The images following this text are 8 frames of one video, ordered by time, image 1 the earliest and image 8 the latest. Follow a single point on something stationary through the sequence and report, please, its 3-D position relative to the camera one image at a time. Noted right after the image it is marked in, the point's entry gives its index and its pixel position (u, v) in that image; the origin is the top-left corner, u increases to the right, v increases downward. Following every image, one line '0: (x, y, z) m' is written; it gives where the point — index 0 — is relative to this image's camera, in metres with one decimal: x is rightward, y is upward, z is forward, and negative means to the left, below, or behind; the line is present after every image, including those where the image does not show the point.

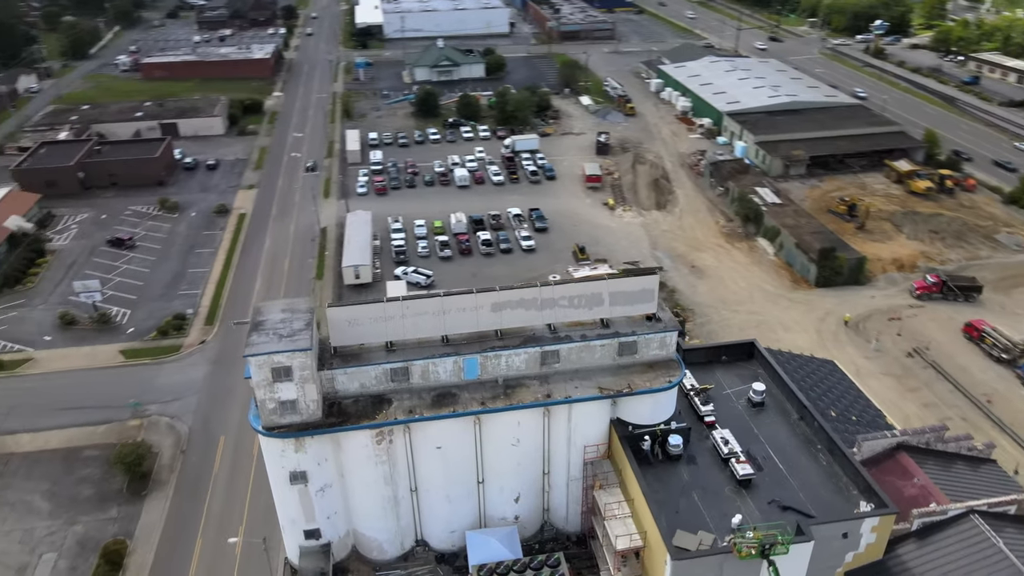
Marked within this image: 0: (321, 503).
0: (-3.8, -4.3, +14.3) m
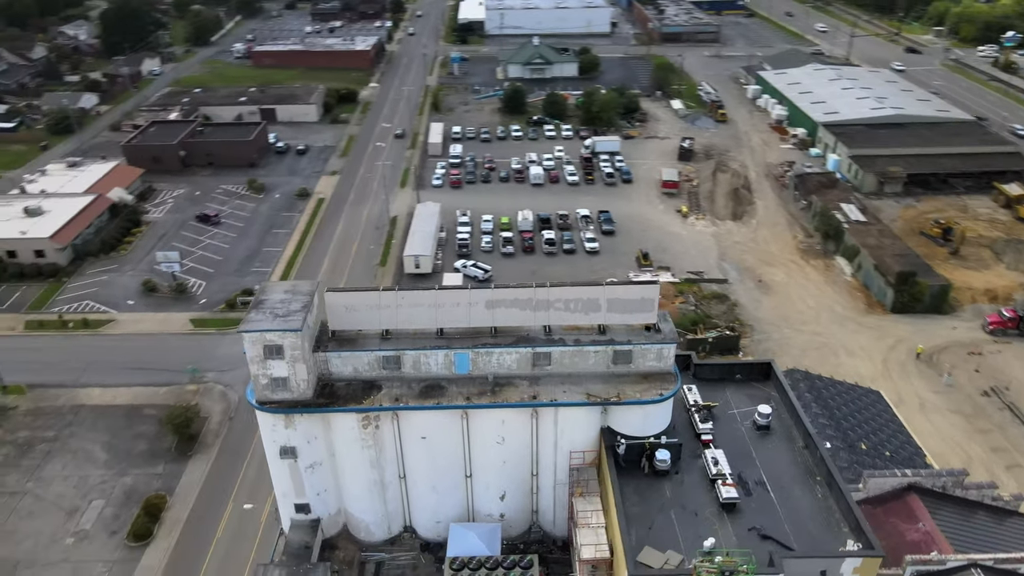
0: (-4.2, -4.0, +14.8) m
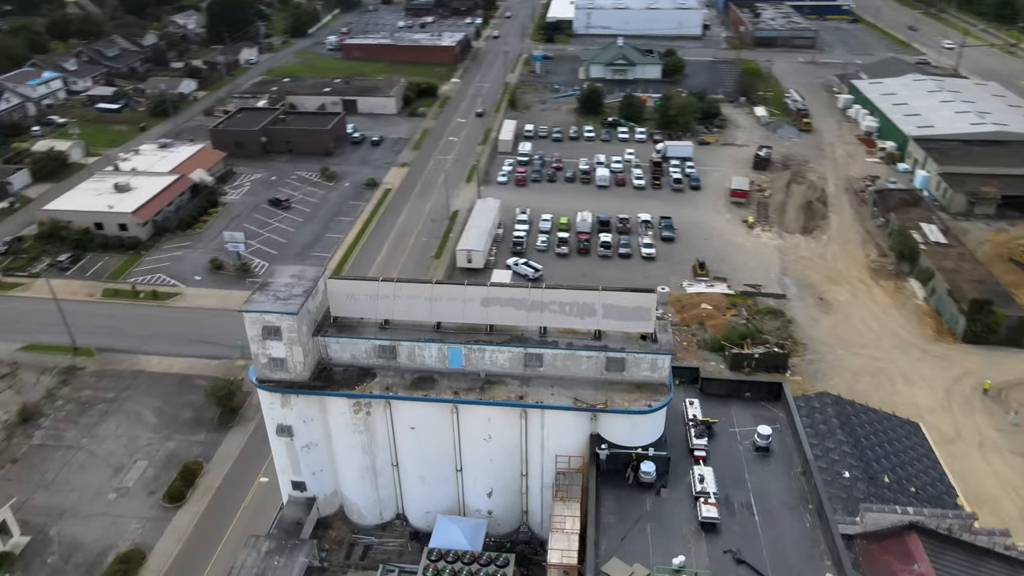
0: (-4.4, -3.7, +15.4) m
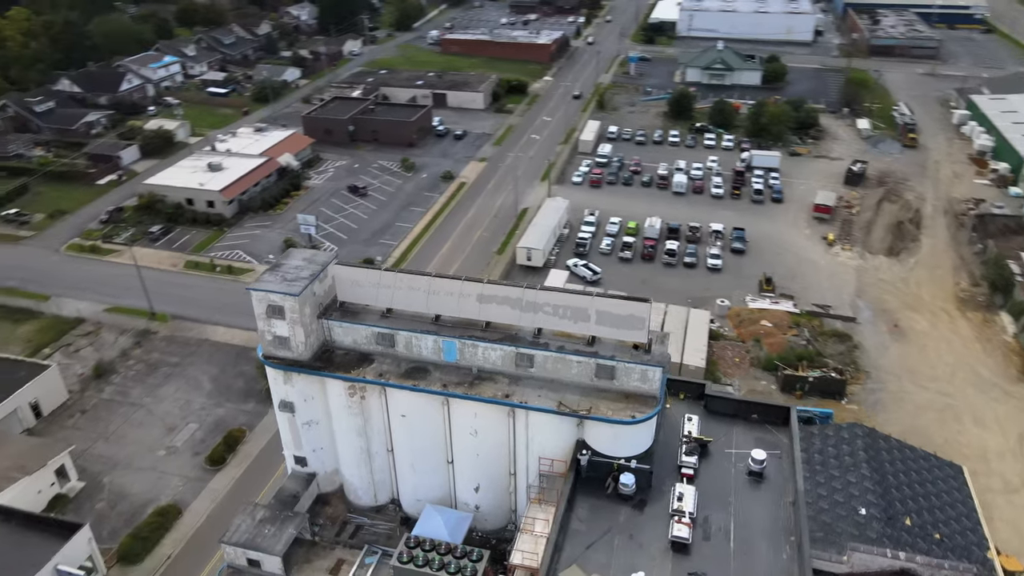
0: (-4.6, -3.3, +16.0) m
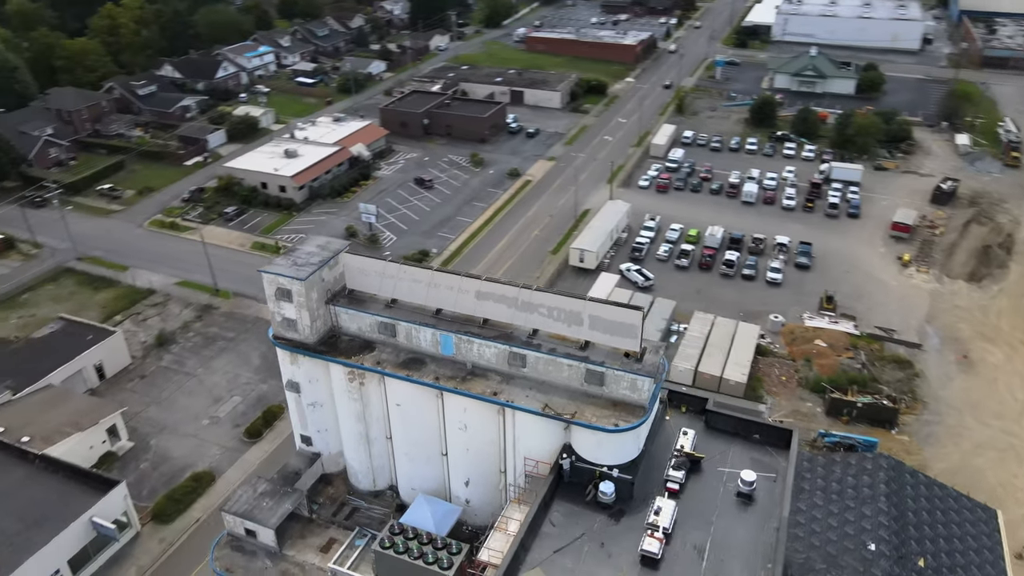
0: (-4.6, -3.0, +16.5) m
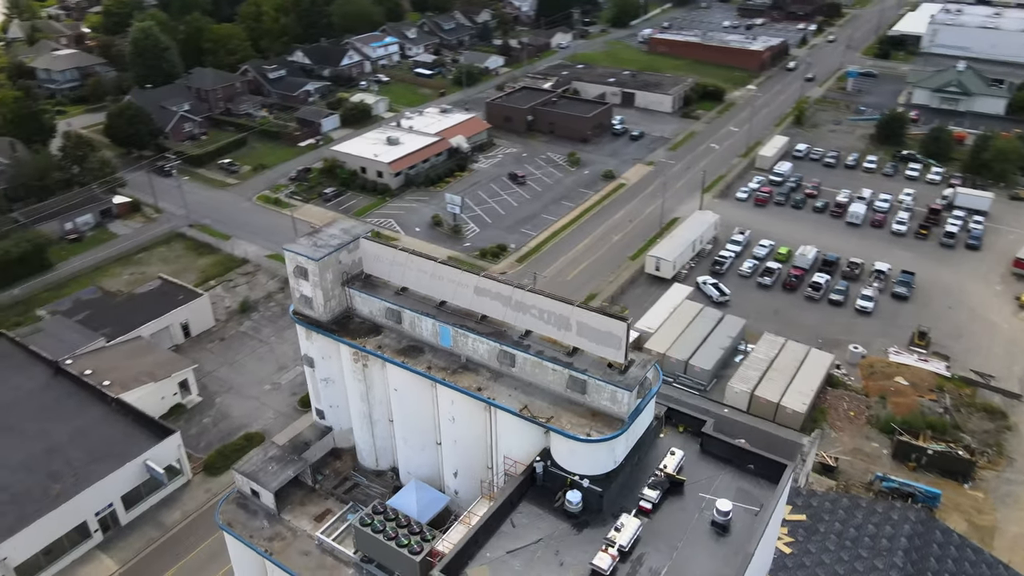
0: (-4.5, -2.5, +17.4) m
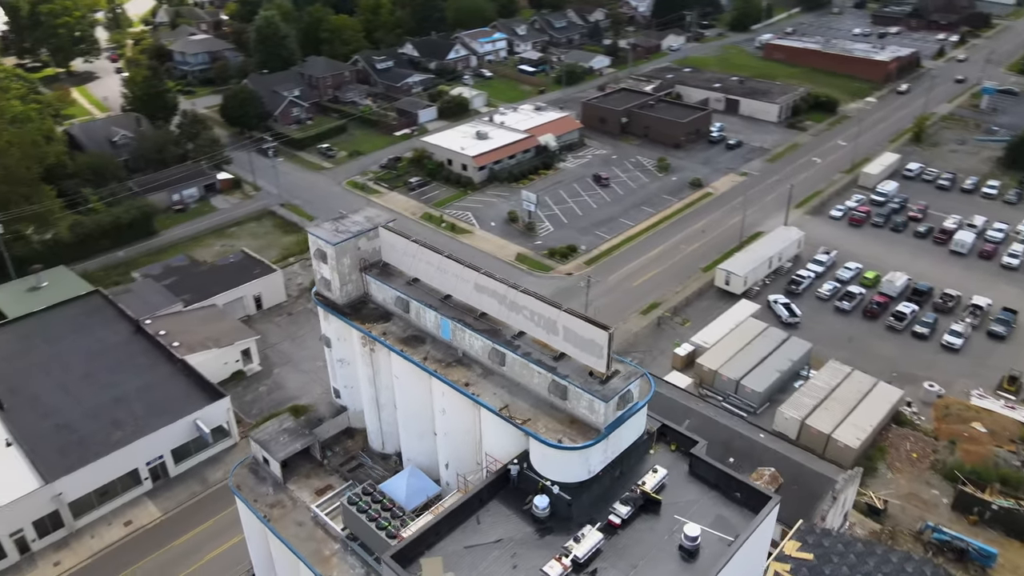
0: (-4.3, -2.1, +18.0) m
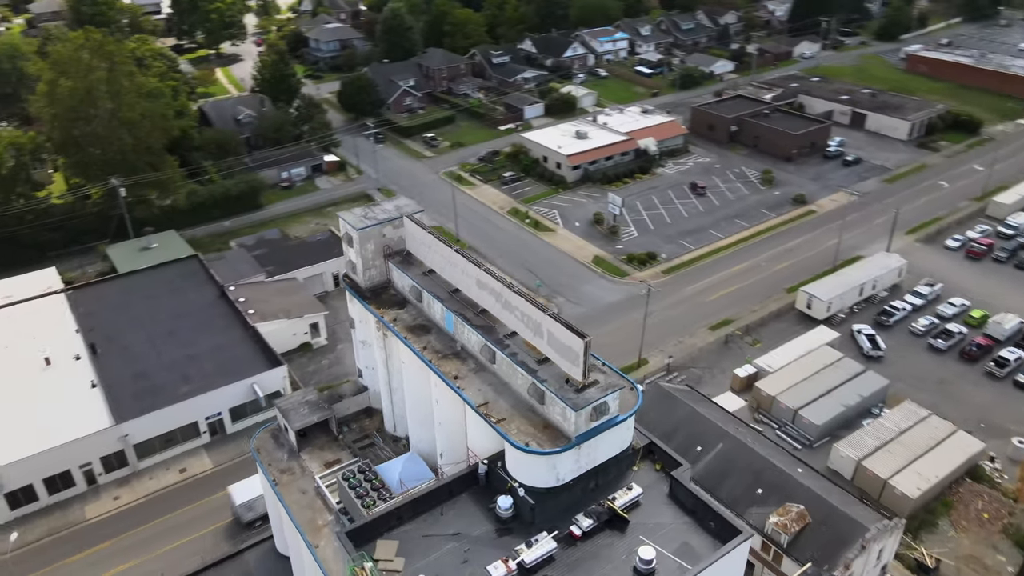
0: (-3.9, -1.7, +18.8) m
